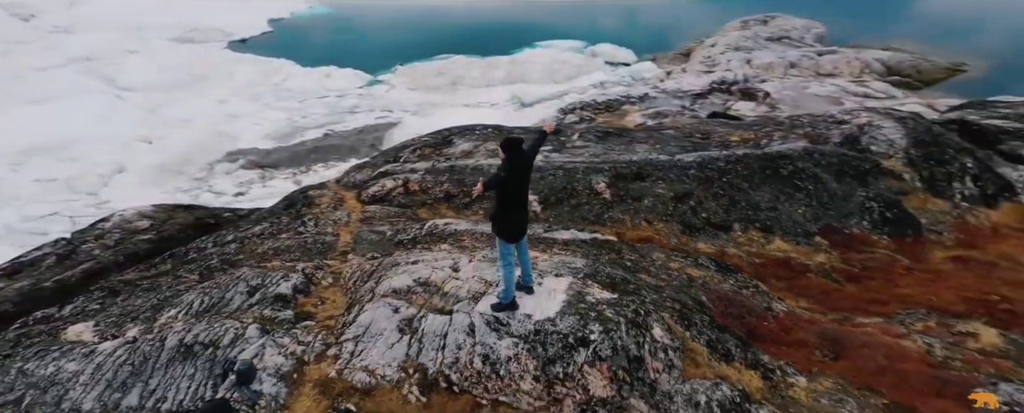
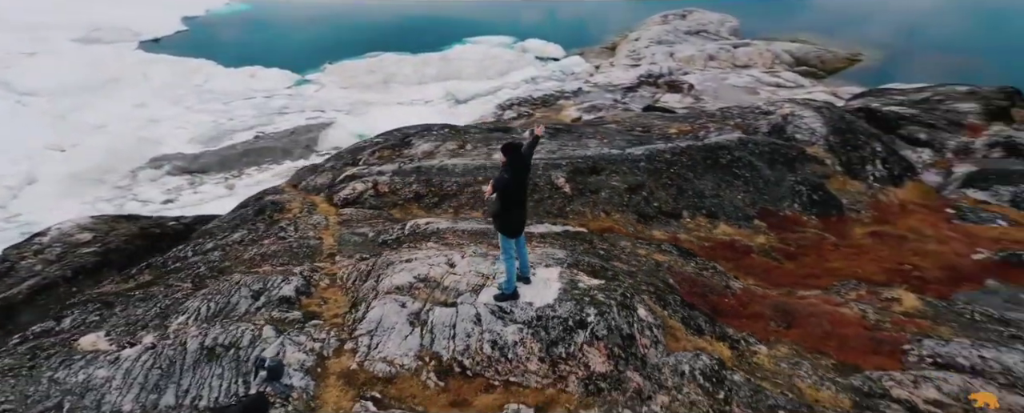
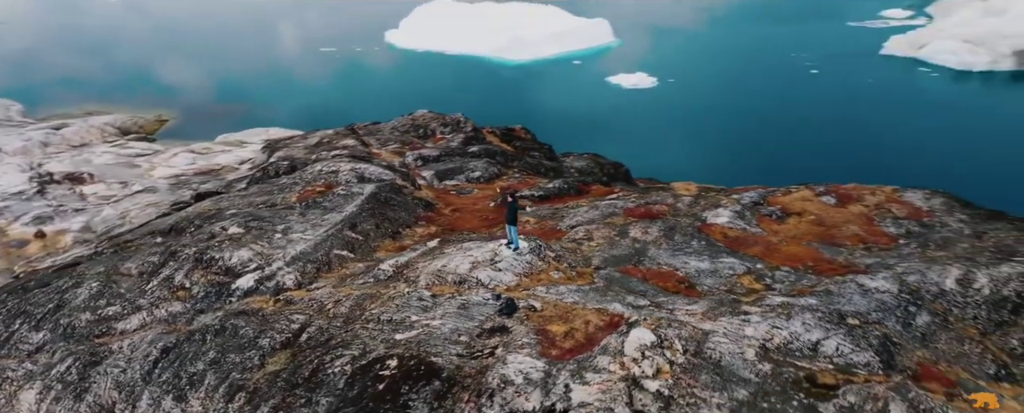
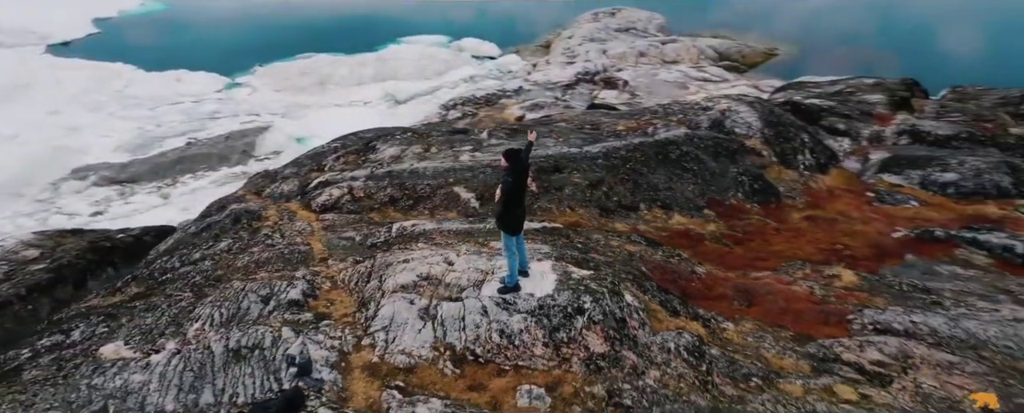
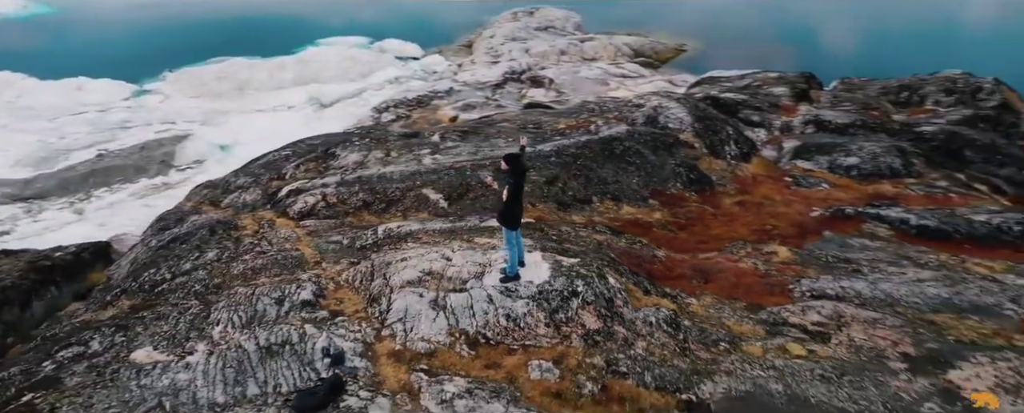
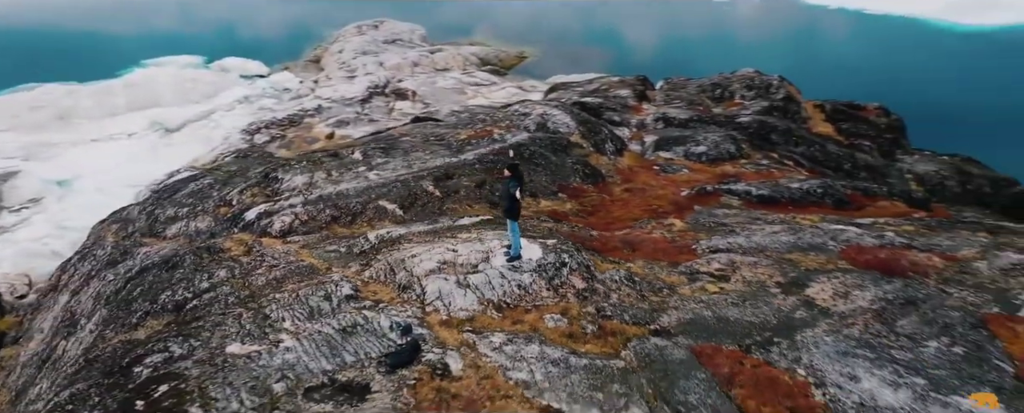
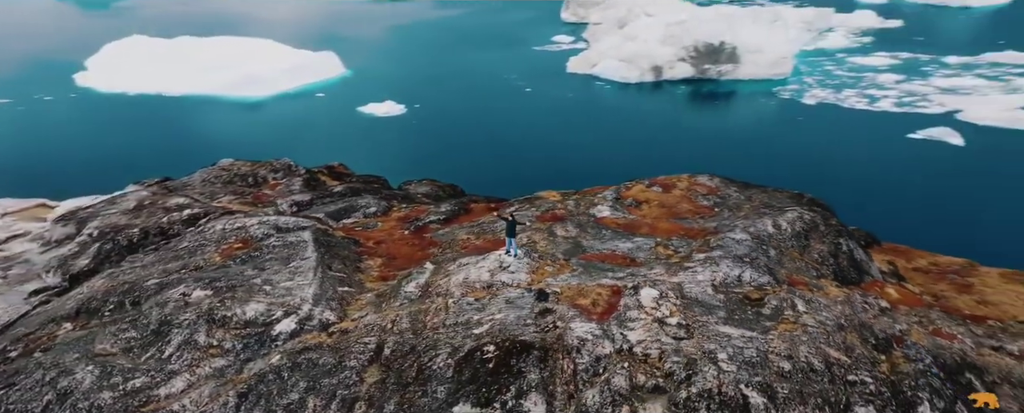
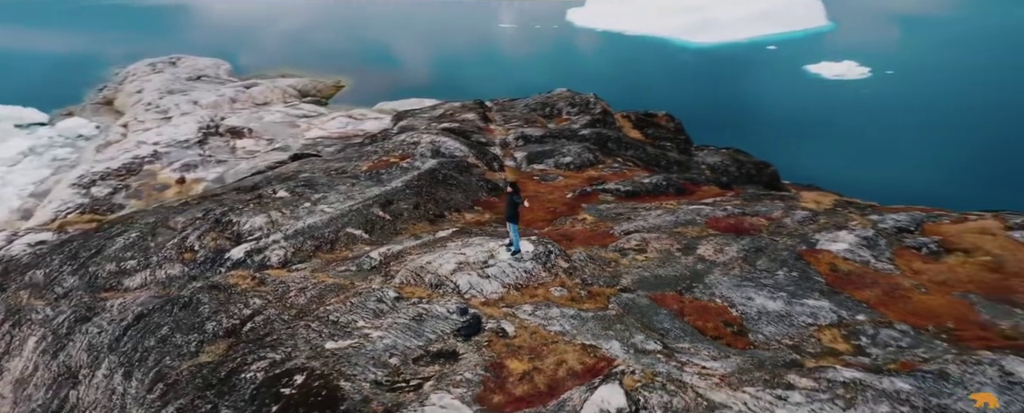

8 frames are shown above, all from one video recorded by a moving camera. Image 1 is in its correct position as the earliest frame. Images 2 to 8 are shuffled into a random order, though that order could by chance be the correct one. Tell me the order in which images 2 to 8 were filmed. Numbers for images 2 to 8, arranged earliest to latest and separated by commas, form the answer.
2, 4, 5, 6, 8, 3, 7
